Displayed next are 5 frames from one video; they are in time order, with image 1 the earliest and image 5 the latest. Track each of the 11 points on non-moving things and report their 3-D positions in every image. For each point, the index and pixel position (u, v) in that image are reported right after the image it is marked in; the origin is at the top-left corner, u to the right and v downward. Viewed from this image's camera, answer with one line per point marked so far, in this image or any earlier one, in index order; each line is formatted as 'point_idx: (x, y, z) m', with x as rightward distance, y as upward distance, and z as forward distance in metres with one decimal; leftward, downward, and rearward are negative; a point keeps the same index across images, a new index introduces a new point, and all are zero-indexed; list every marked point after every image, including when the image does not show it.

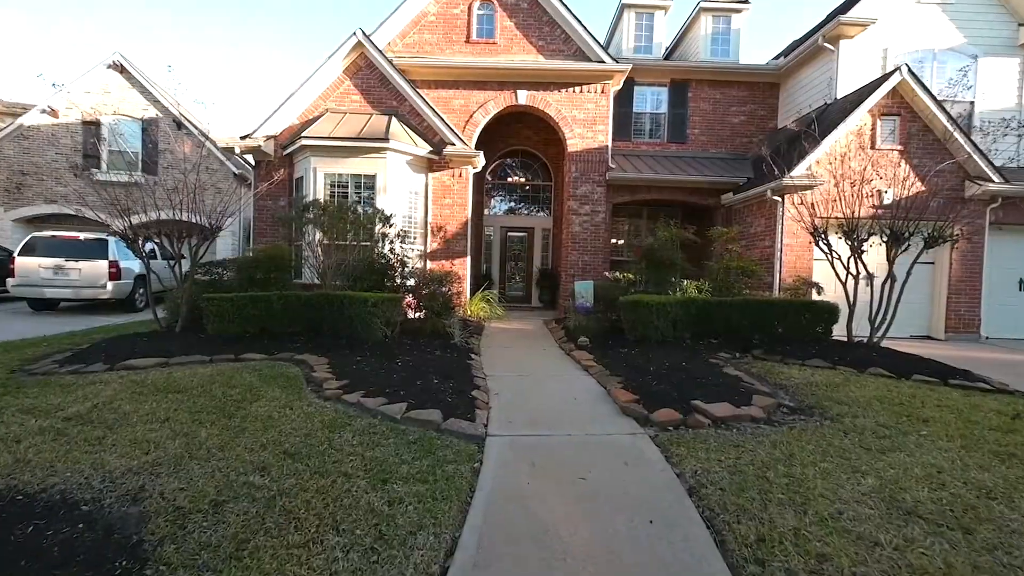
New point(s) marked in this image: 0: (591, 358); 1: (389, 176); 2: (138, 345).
0: (+1.2, -1.1, +8.2) m
1: (-2.8, +2.5, +12.1) m
2: (-5.7, -0.9, +8.0) m
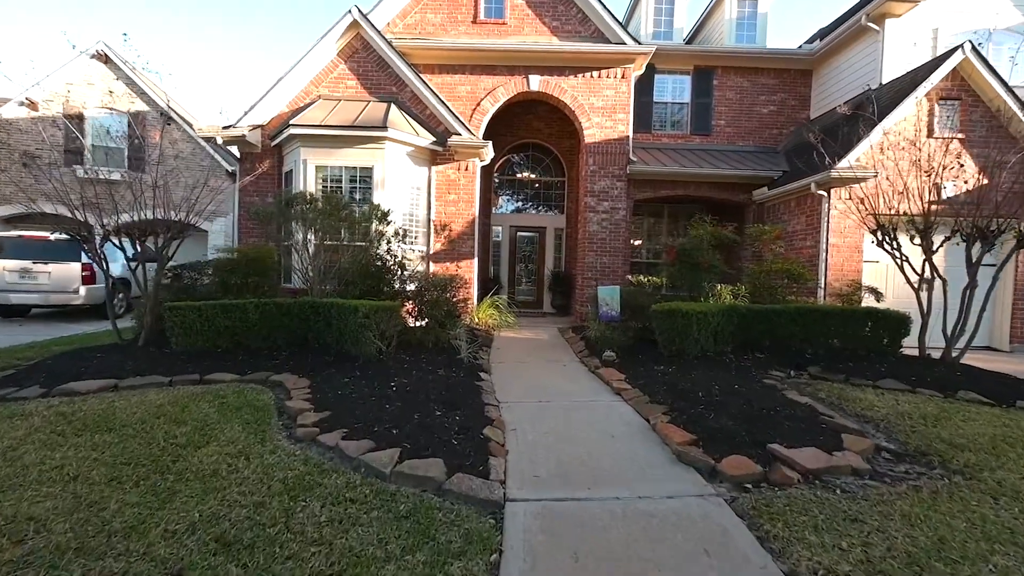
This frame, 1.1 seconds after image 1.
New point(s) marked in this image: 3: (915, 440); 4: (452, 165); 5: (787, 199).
0: (+1.4, -1.2, +6.9) m
1: (-2.5, +2.4, +10.9) m
2: (-5.4, -1.0, +6.8) m
3: (+3.5, -1.3, +4.6) m
4: (-1.4, +2.8, +12.1) m
5: (+6.1, +2.0, +11.8) m
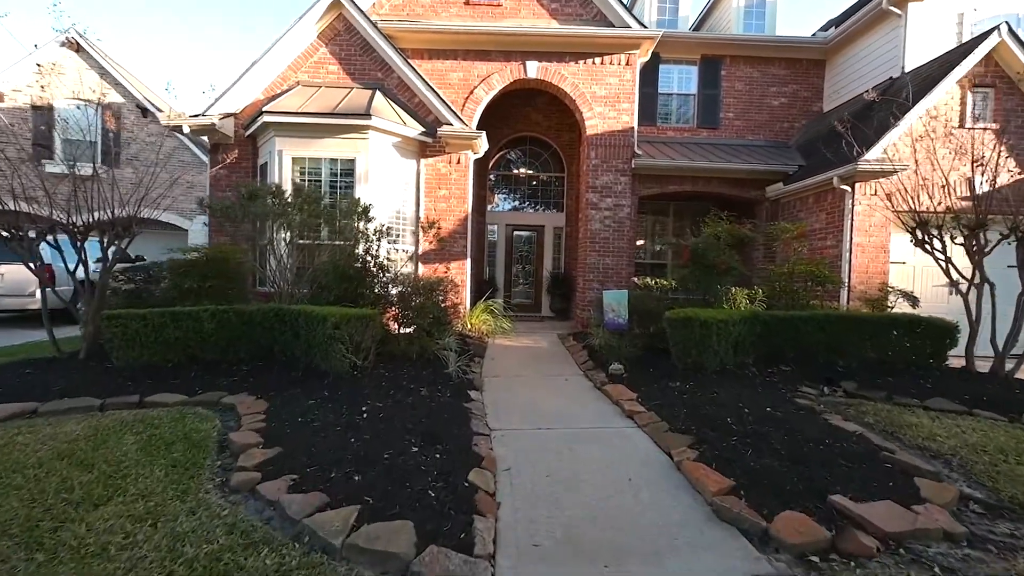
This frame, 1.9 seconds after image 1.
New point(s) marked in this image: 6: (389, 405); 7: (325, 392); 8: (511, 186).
0: (+1.4, -1.2, +6.0) m
1: (-2.6, +2.4, +9.9) m
2: (-5.5, -1.0, +5.9) m
3: (+3.5, -1.4, +3.7) m
4: (-1.5, +2.7, +11.2) m
5: (+6.0, +1.9, +10.9) m
6: (-1.2, -1.1, +5.2) m
7: (-2.0, -1.1, +5.6) m
8: (0.0, +2.6, +13.7) m
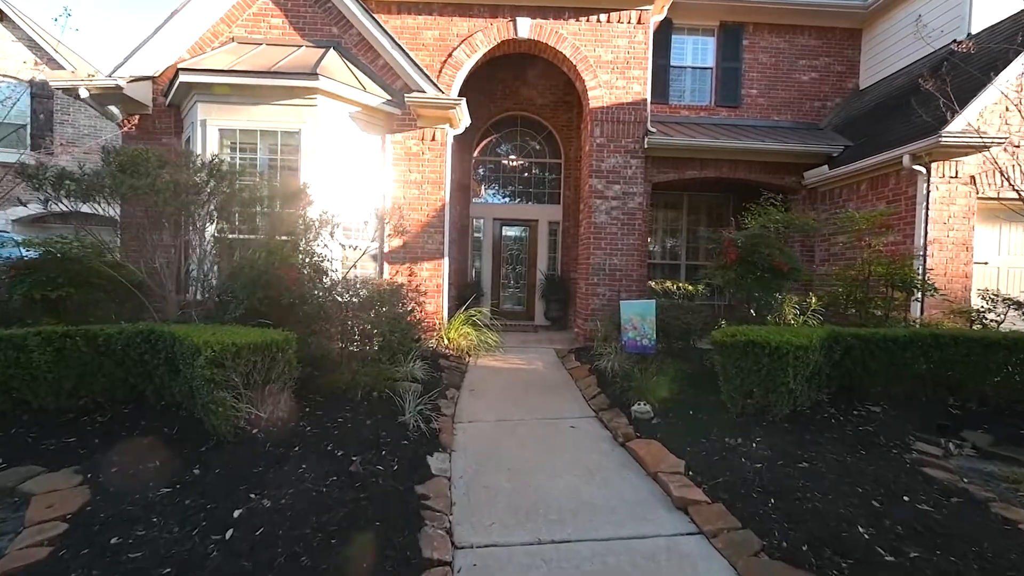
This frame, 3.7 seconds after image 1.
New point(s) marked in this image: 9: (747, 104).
0: (+1.2, -1.3, +4.0) m
1: (-2.8, +2.3, +7.8) m
2: (-5.6, -1.1, +3.7) m
3: (+3.4, -1.5, +1.7) m
4: (-1.7, +2.6, +9.1) m
5: (+5.8, +1.8, +8.9) m
6: (-1.3, -1.2, +3.1) m
7: (-2.1, -1.2, +3.5) m
8: (-0.3, +2.5, +11.6) m
9: (+5.5, +4.2, +12.2) m
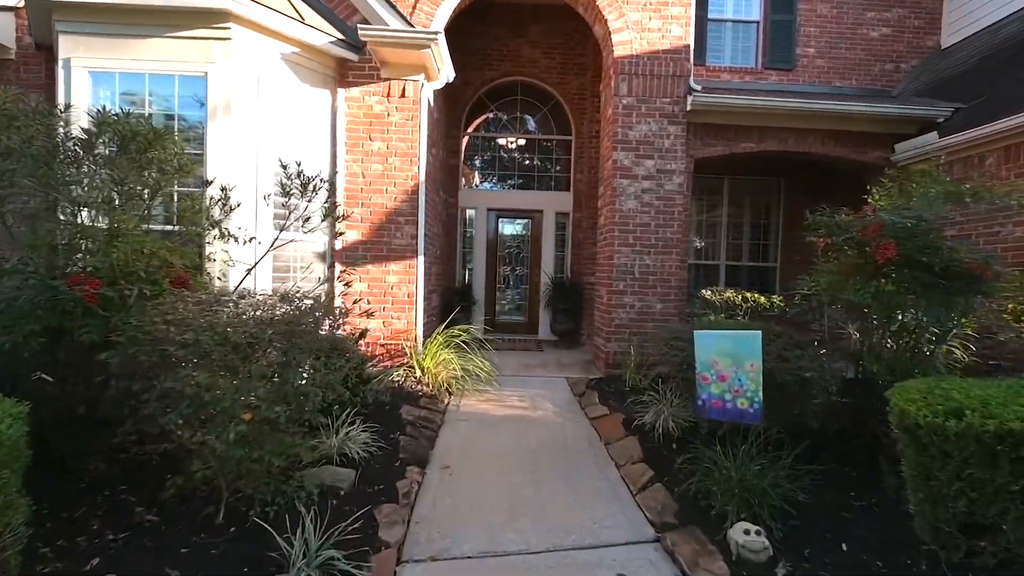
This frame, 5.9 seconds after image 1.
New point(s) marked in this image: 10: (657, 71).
0: (+1.2, -1.4, +1.6) m
1: (-2.8, +2.1, +5.4) m
2: (-5.7, -1.3, +1.3) m
3: (+3.4, -1.6, -0.7) m
4: (-1.7, +2.5, +6.7) m
5: (+5.8, +1.7, +6.5) m
6: (-1.3, -1.4, +0.7) m
7: (-2.1, -1.3, +1.1) m
8: (-0.3, +2.4, +9.2) m
9: (+5.4, +4.1, +9.8) m
10: (+2.0, +2.9, +7.1) m
